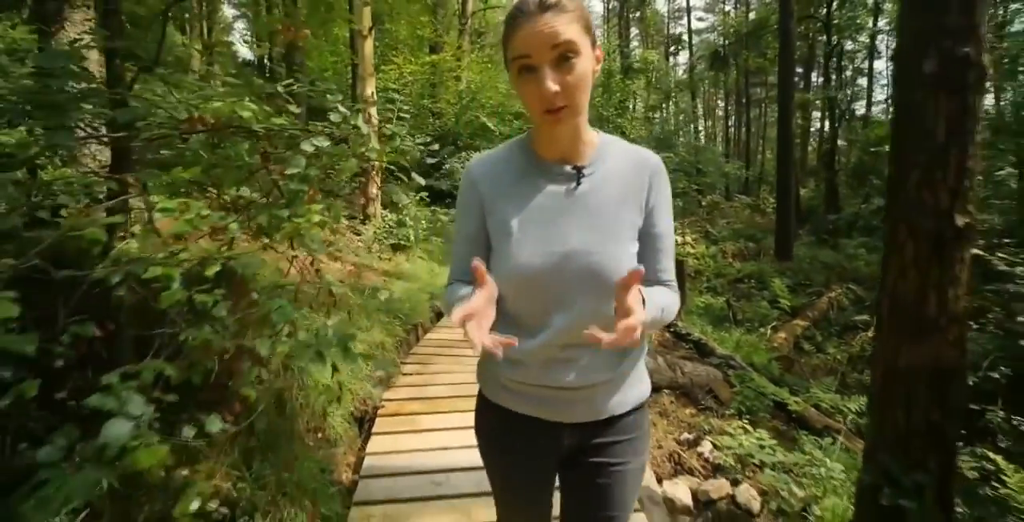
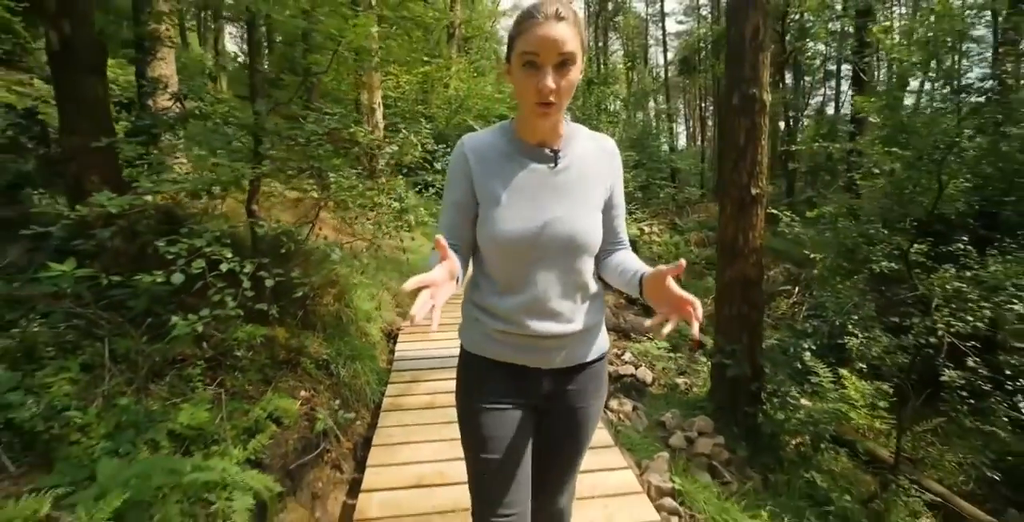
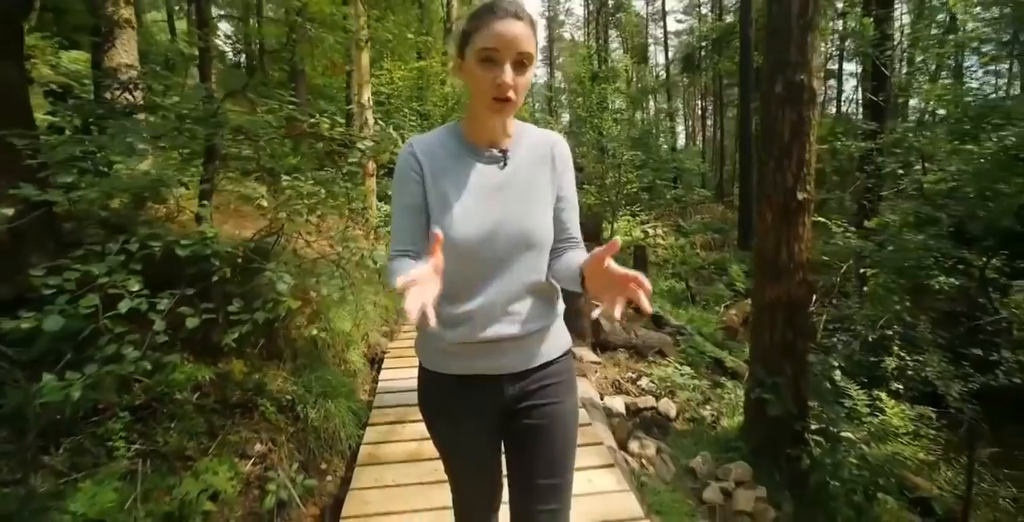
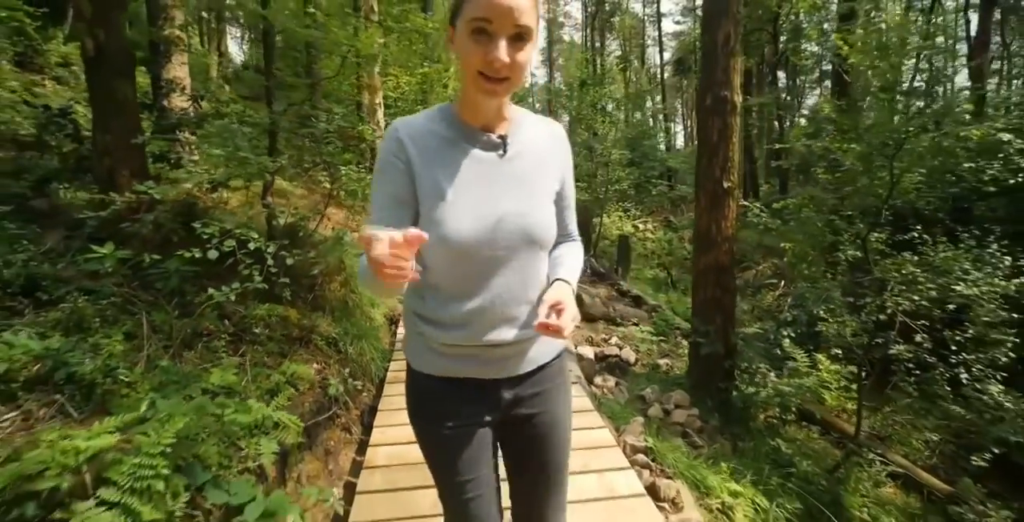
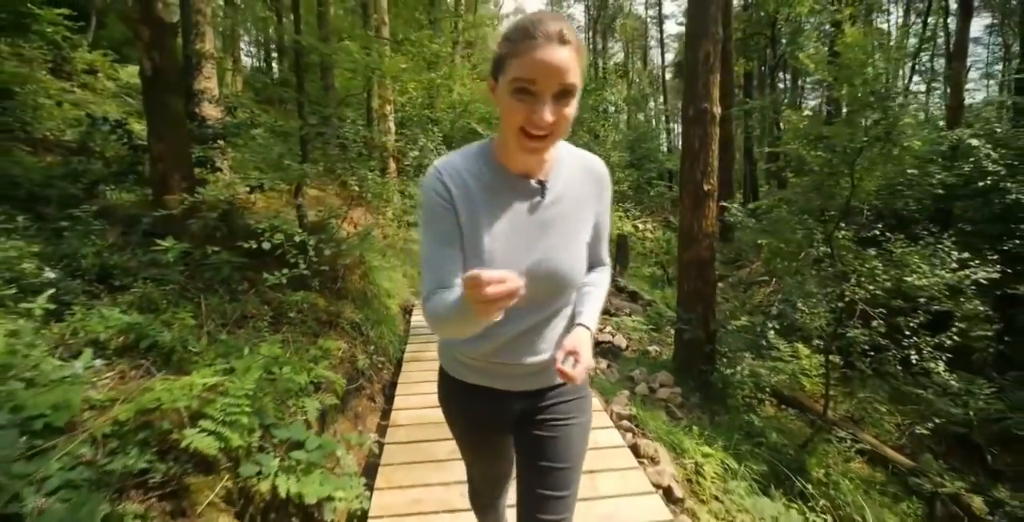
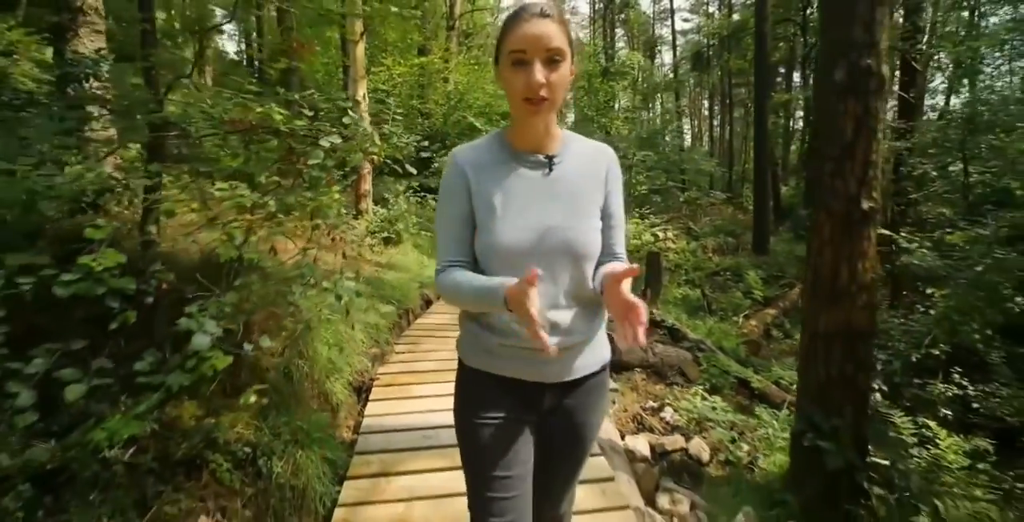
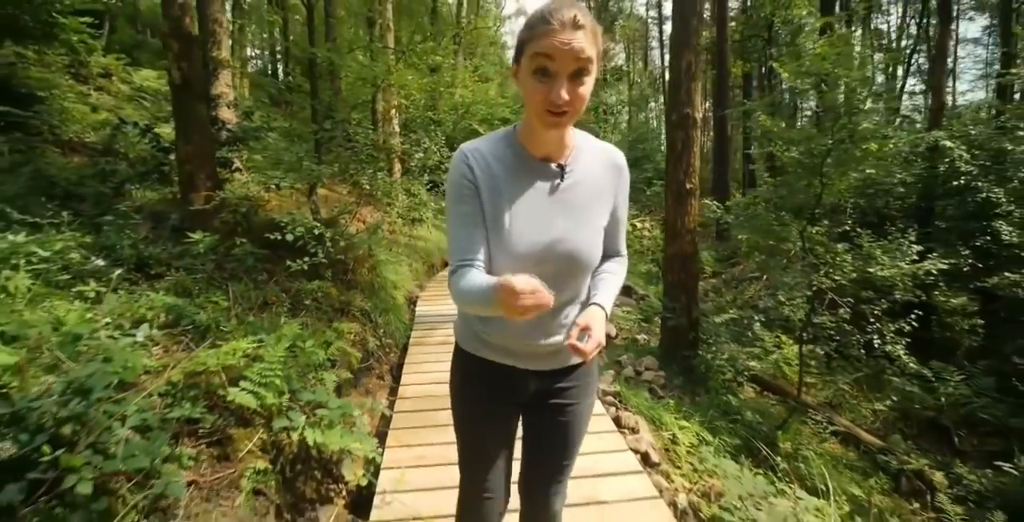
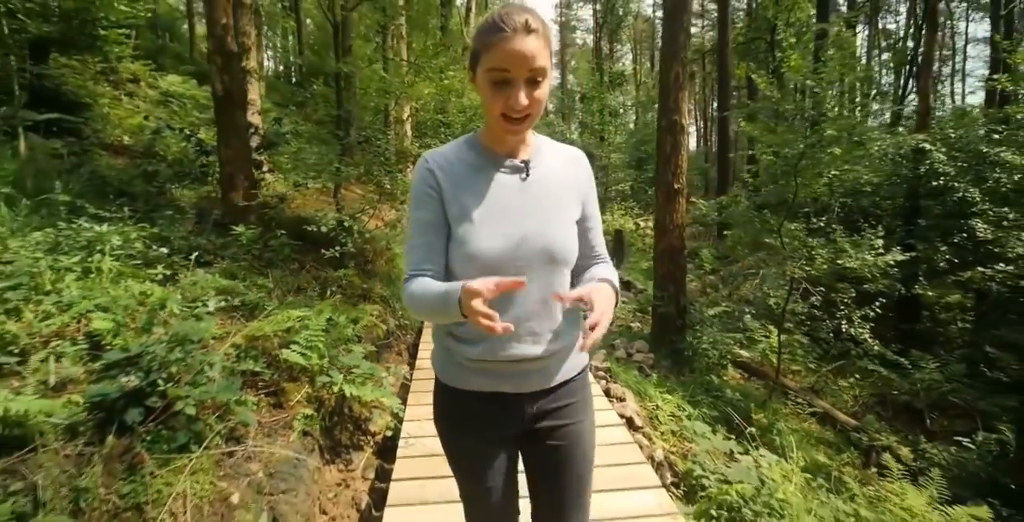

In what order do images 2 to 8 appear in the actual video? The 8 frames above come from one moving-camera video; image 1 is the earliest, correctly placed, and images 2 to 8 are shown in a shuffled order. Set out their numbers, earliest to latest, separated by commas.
6, 3, 2, 4, 5, 7, 8
